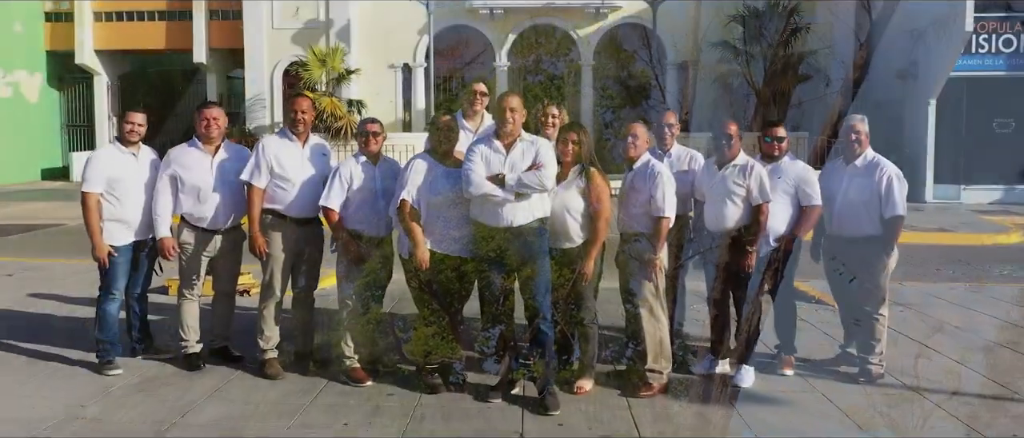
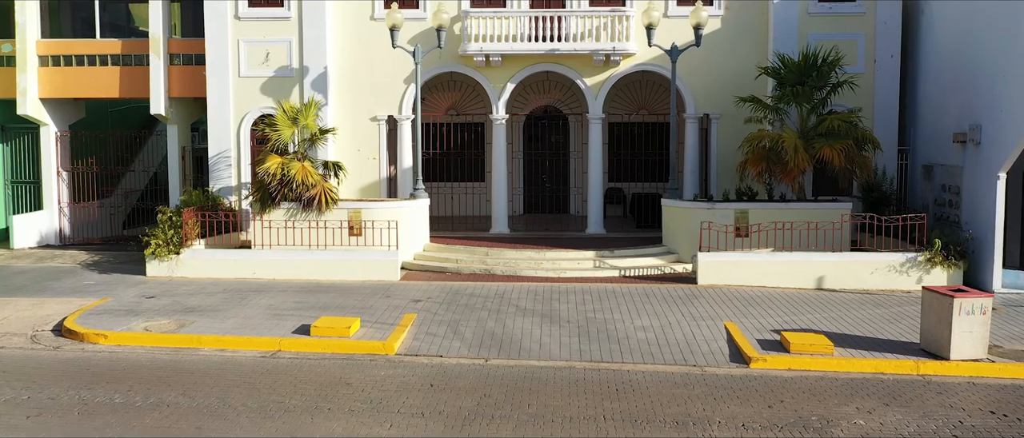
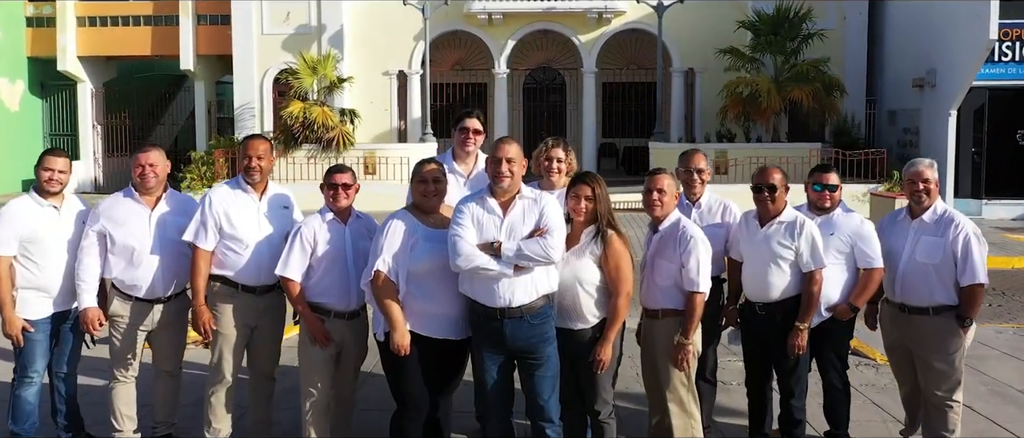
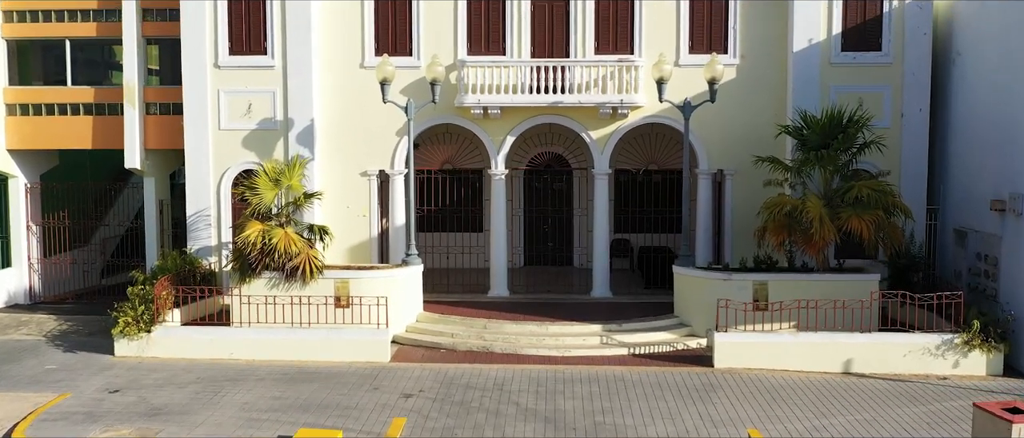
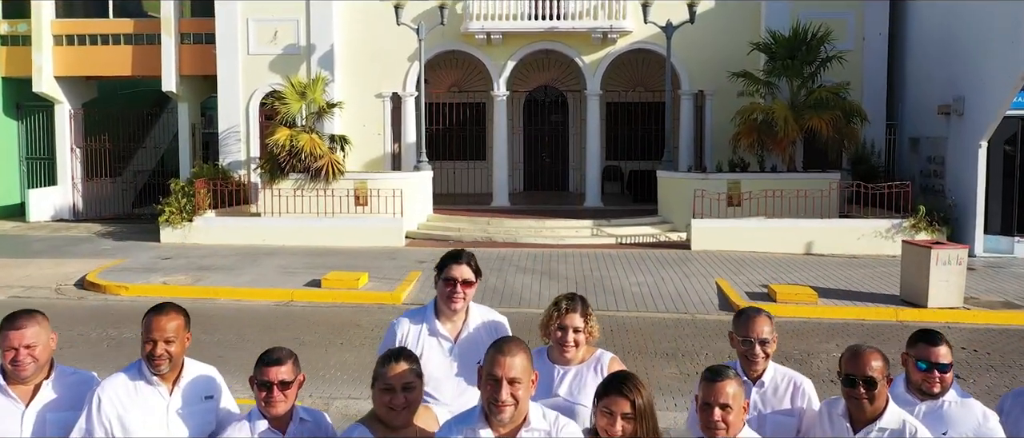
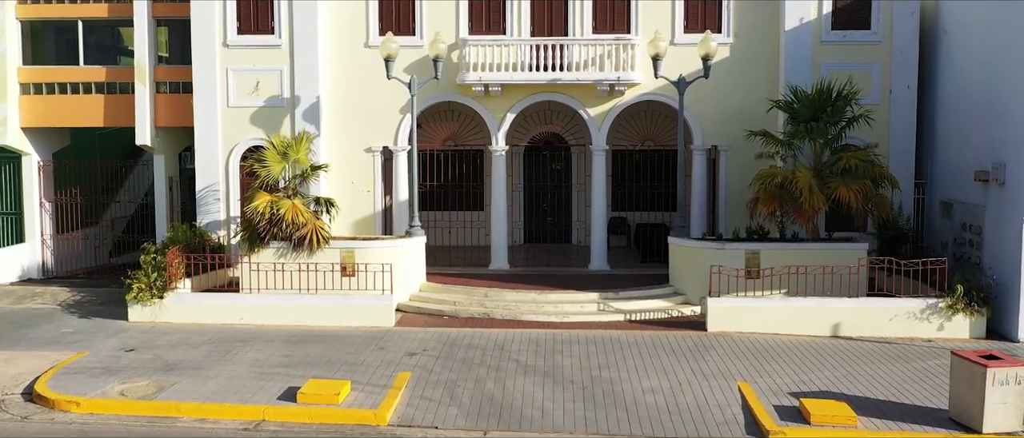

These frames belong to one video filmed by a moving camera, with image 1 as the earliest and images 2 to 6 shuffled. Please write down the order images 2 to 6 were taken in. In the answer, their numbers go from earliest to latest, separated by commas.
3, 5, 2, 6, 4
